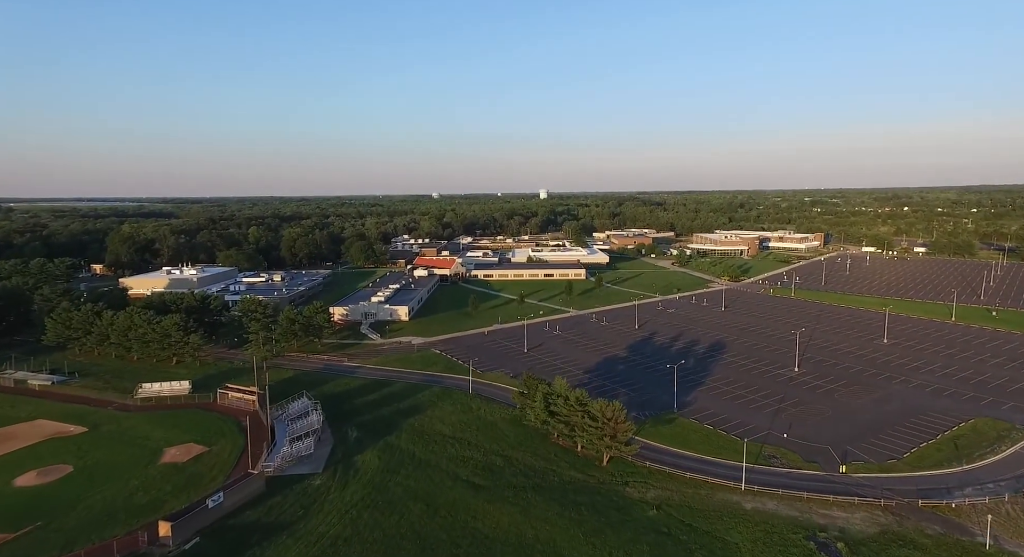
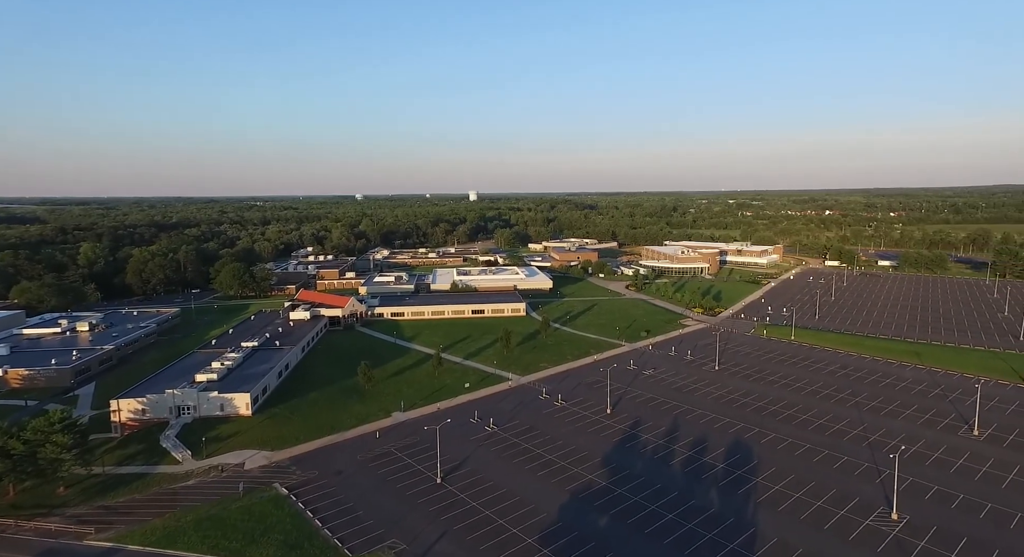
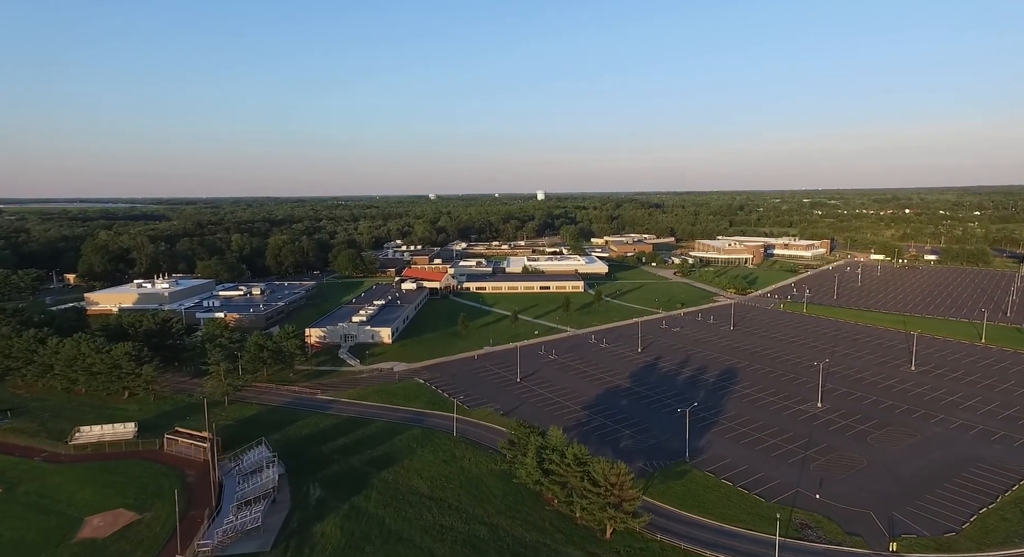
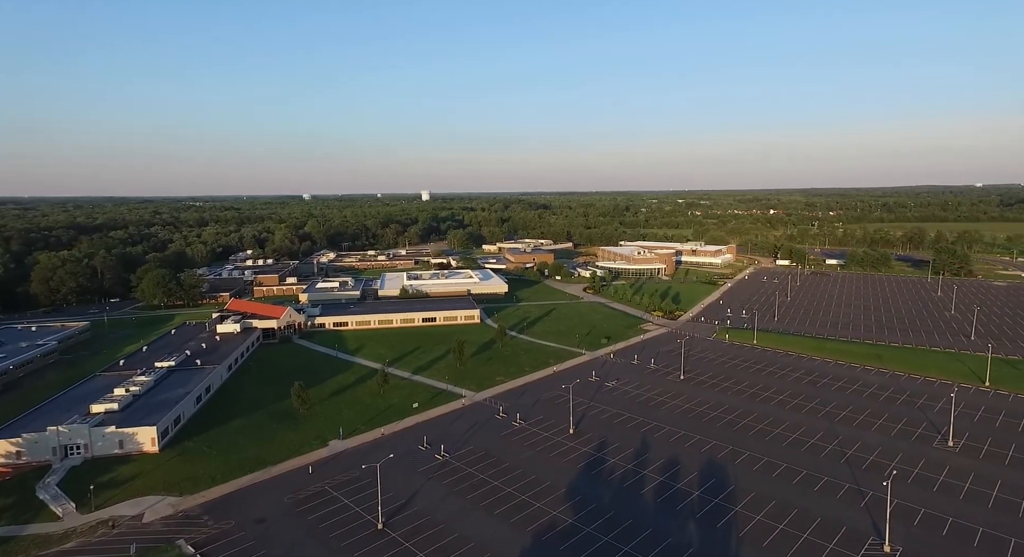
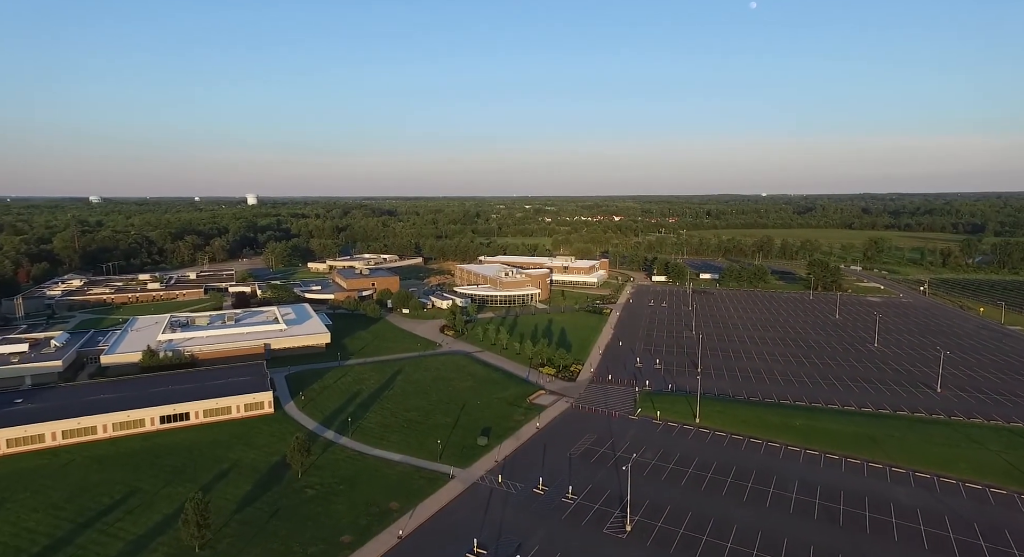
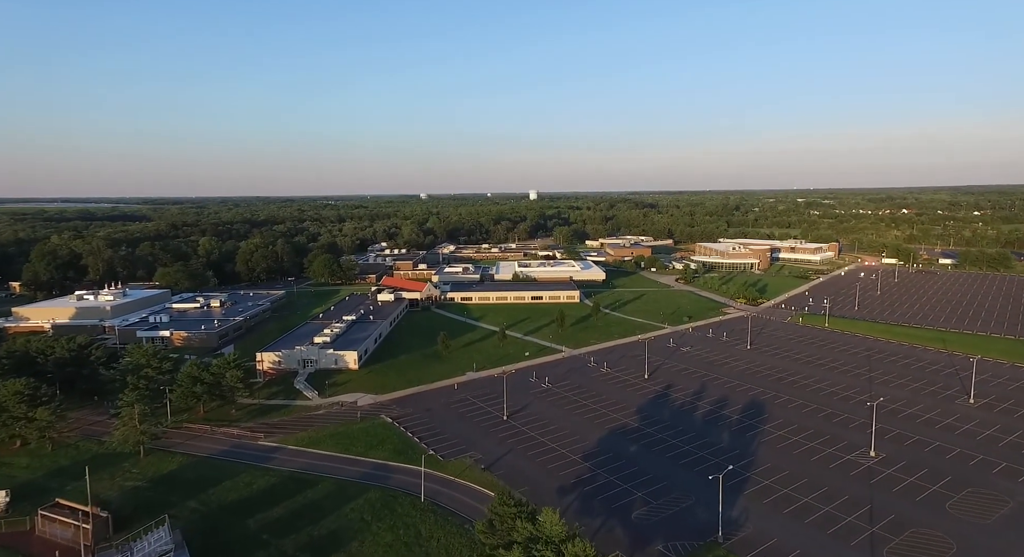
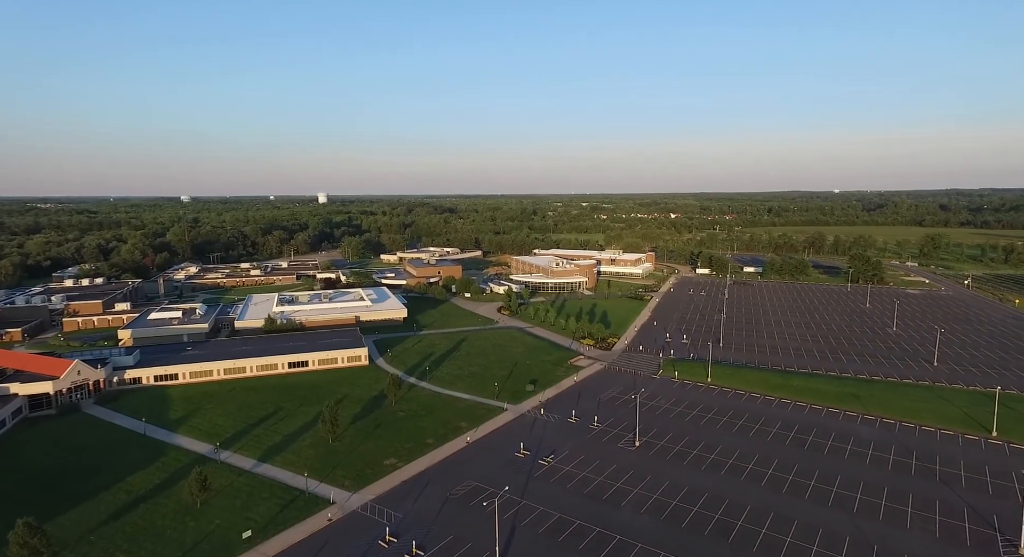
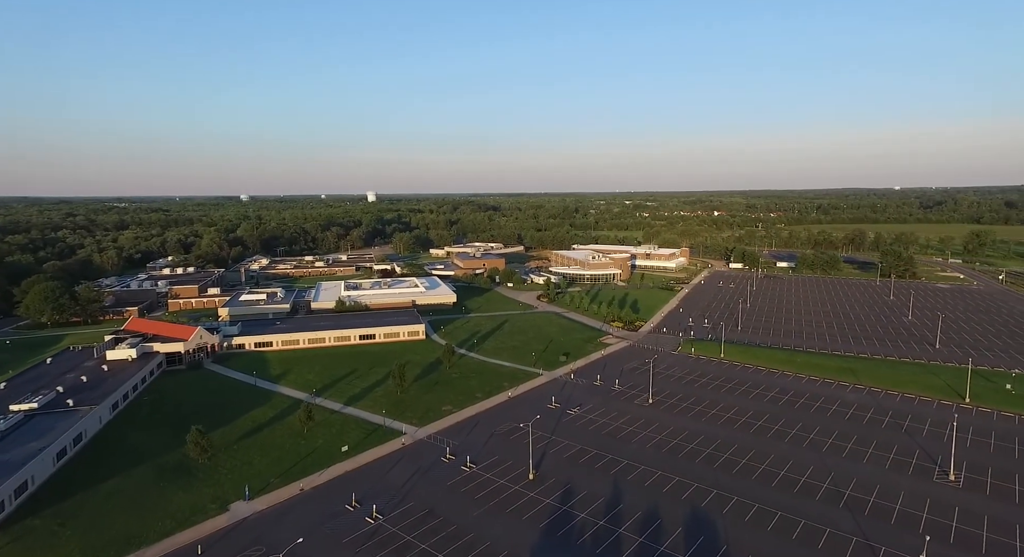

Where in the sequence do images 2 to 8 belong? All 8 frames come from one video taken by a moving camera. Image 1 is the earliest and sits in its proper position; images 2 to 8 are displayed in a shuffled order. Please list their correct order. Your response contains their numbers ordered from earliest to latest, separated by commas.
3, 6, 2, 4, 8, 7, 5
